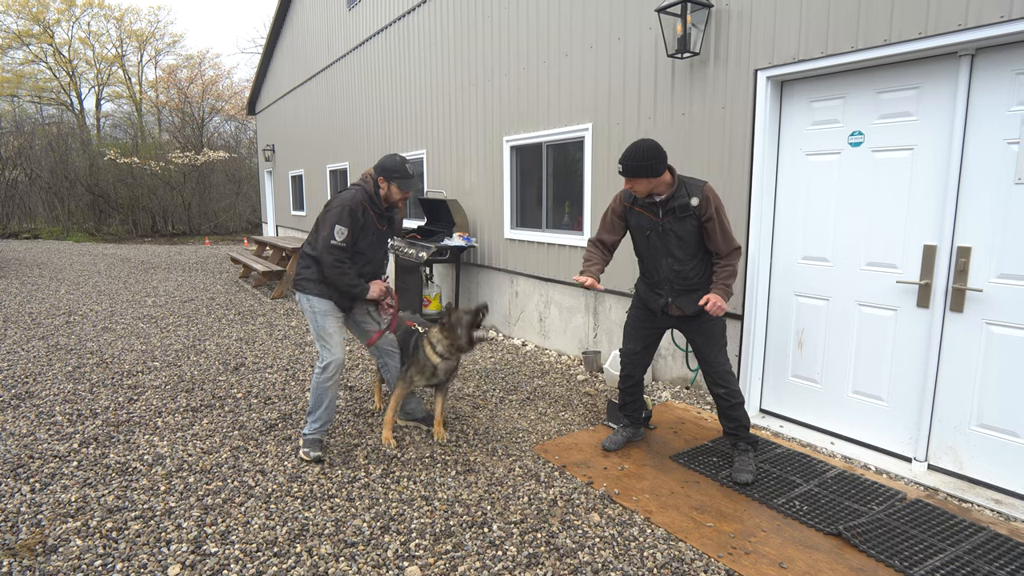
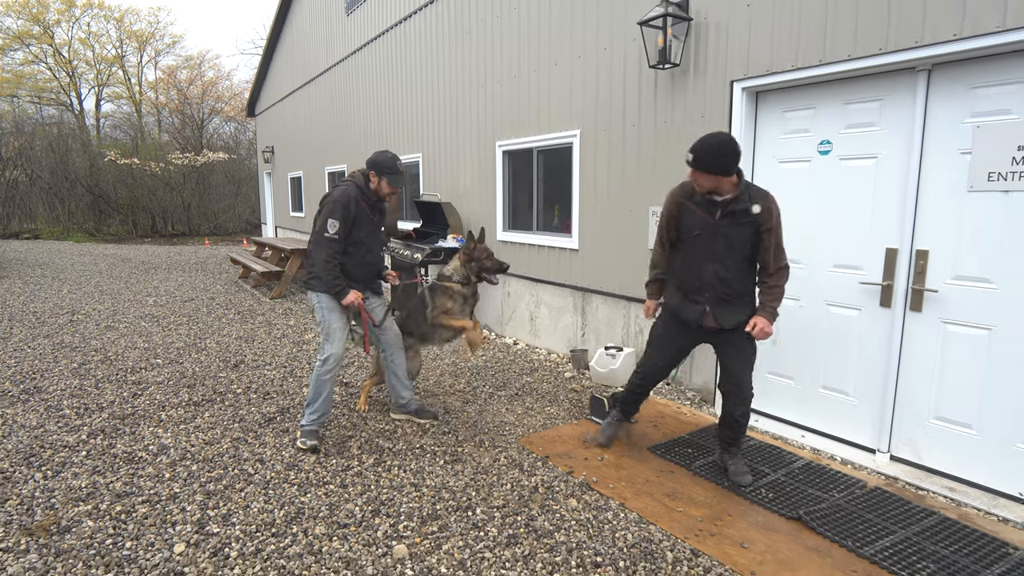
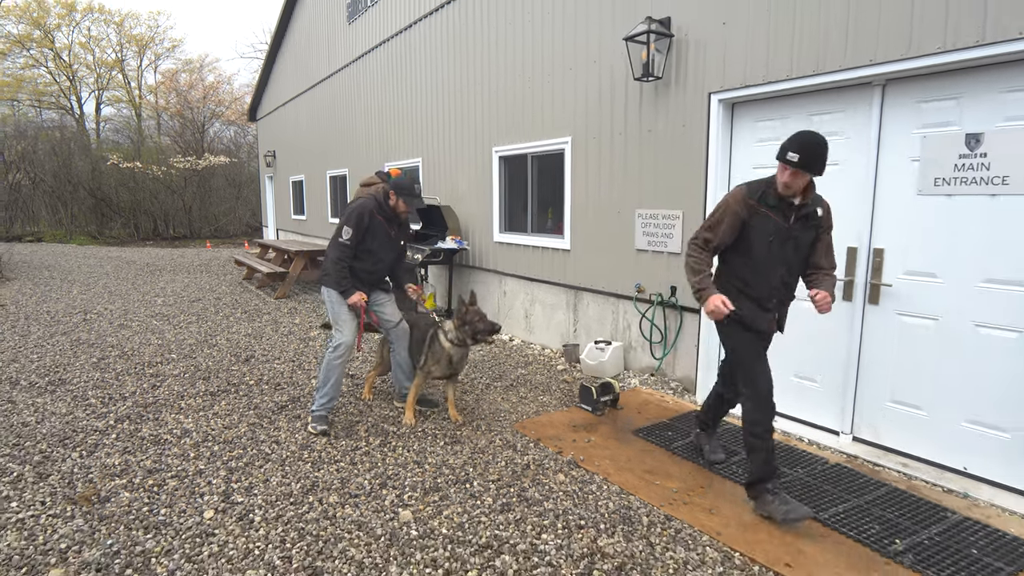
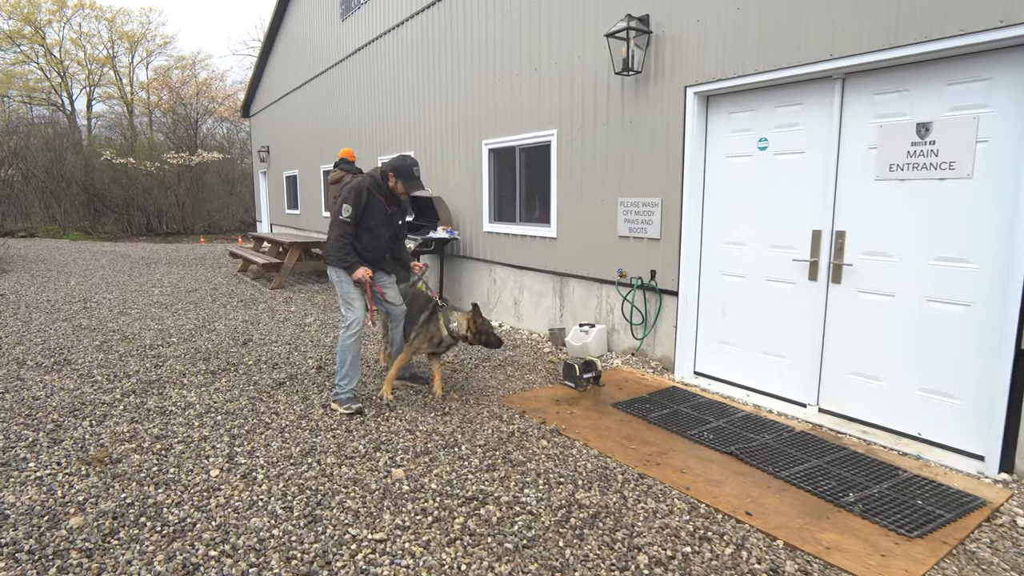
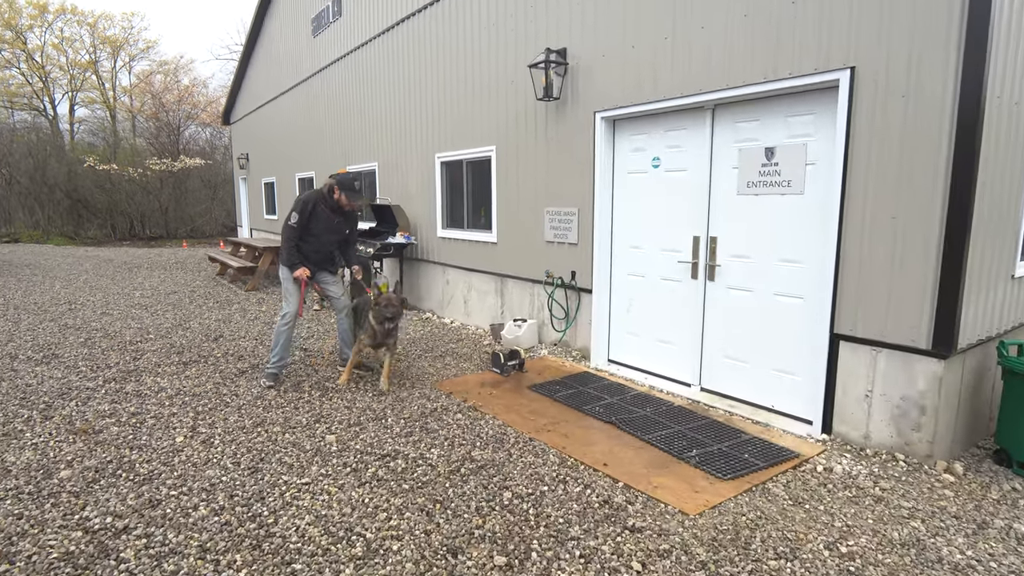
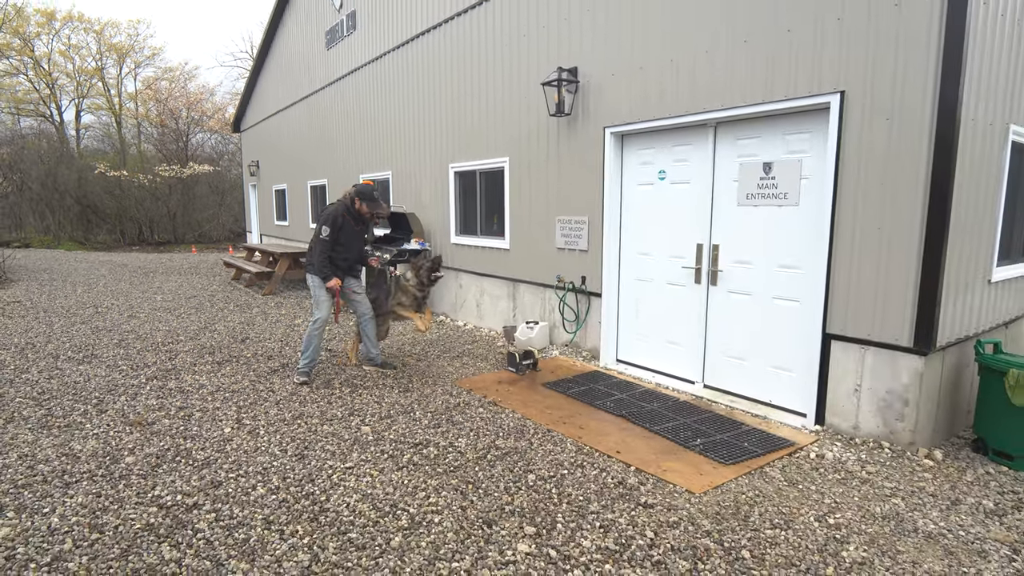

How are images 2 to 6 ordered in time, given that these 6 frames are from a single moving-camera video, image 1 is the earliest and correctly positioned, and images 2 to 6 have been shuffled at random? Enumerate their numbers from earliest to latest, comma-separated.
2, 3, 6, 5, 4
